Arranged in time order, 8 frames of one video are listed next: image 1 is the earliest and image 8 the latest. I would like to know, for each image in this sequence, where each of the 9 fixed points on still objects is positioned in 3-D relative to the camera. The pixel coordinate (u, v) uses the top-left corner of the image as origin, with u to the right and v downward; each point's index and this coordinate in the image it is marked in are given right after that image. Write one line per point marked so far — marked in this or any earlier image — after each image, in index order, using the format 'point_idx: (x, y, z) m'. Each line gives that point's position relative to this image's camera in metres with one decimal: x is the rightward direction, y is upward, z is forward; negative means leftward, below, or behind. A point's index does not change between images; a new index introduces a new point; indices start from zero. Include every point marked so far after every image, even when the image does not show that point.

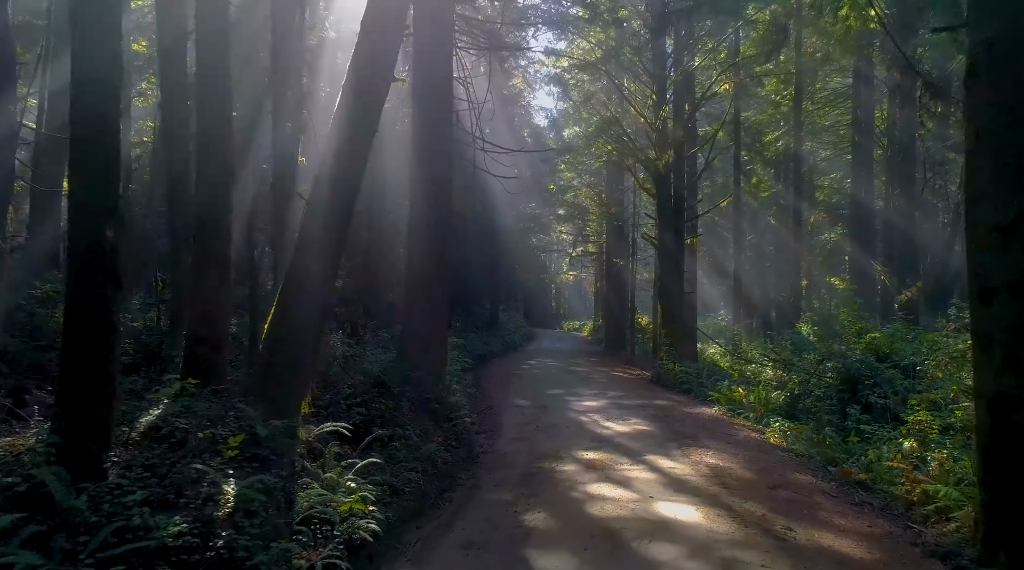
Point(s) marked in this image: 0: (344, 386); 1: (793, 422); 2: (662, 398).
0: (-2.2, -1.3, +9.4) m
1: (+4.8, -2.3, +12.2) m
2: (+3.1, -2.3, +14.9) m
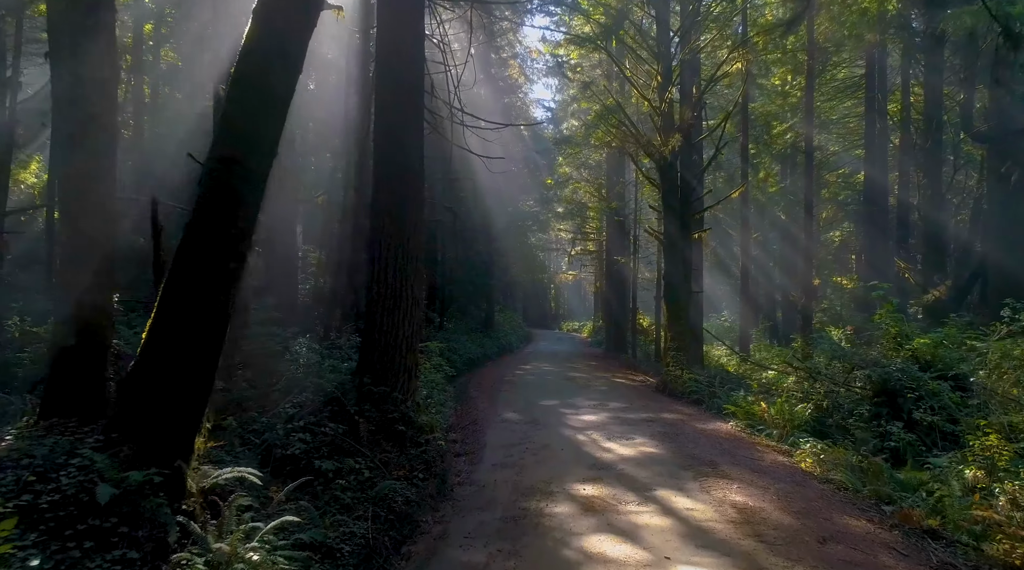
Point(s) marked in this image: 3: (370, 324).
0: (-2.5, -1.3, +7.7) m
1: (+4.6, -2.3, +10.5) m
2: (+2.9, -2.3, +13.2) m
3: (-1.7, -0.5, +8.8) m
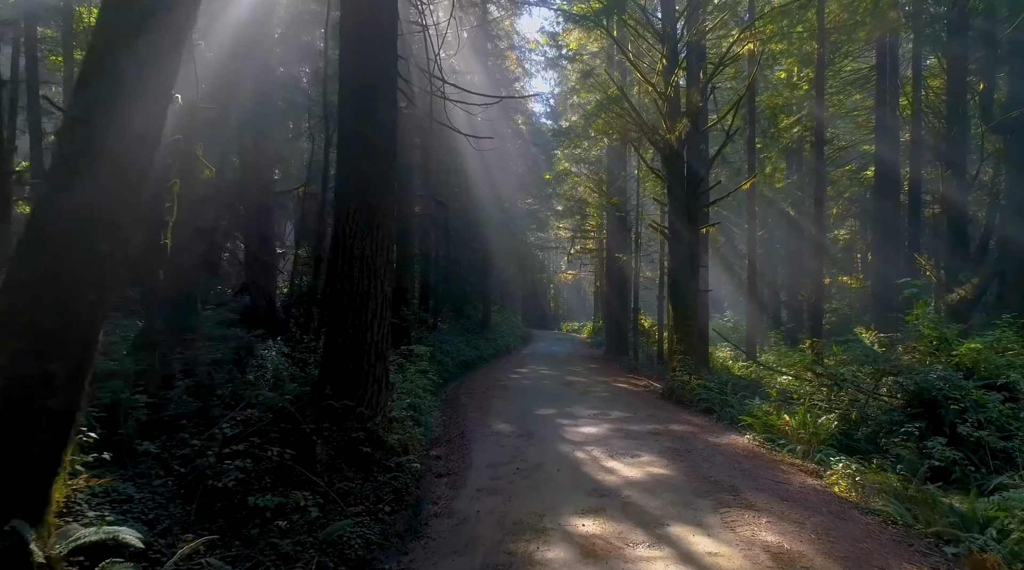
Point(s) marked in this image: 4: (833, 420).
0: (-2.6, -1.2, +6.4) m
1: (+4.4, -2.3, +9.2) m
2: (+2.8, -2.3, +11.9) m
3: (-1.9, -0.4, +7.5) m
4: (+4.6, -2.0, +10.4) m
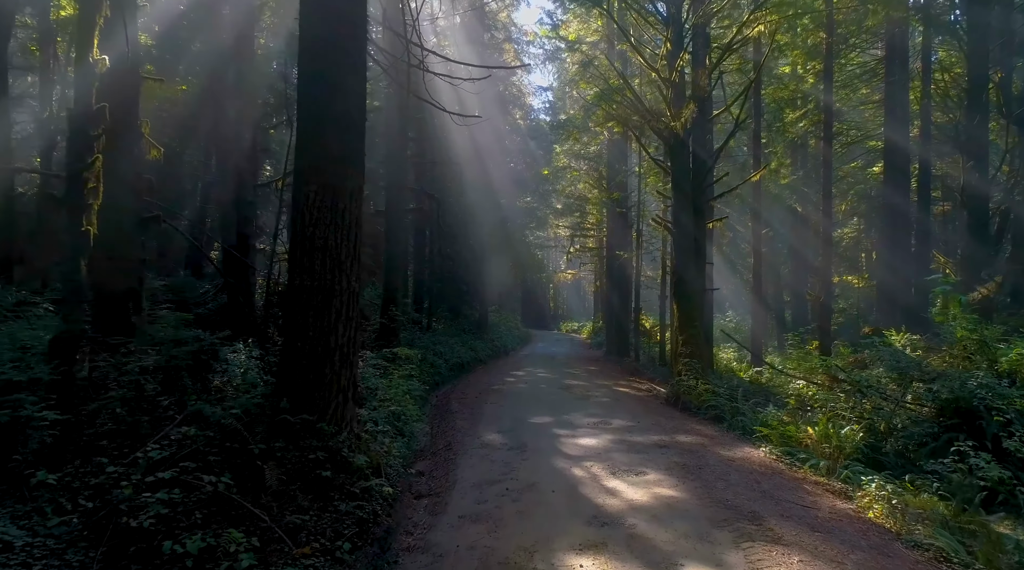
0: (-2.7, -1.2, +5.4) m
1: (+4.3, -2.2, +8.2) m
2: (+2.6, -2.2, +10.9) m
3: (-2.0, -0.4, +6.5) m
4: (+4.5, -1.9, +9.4) m
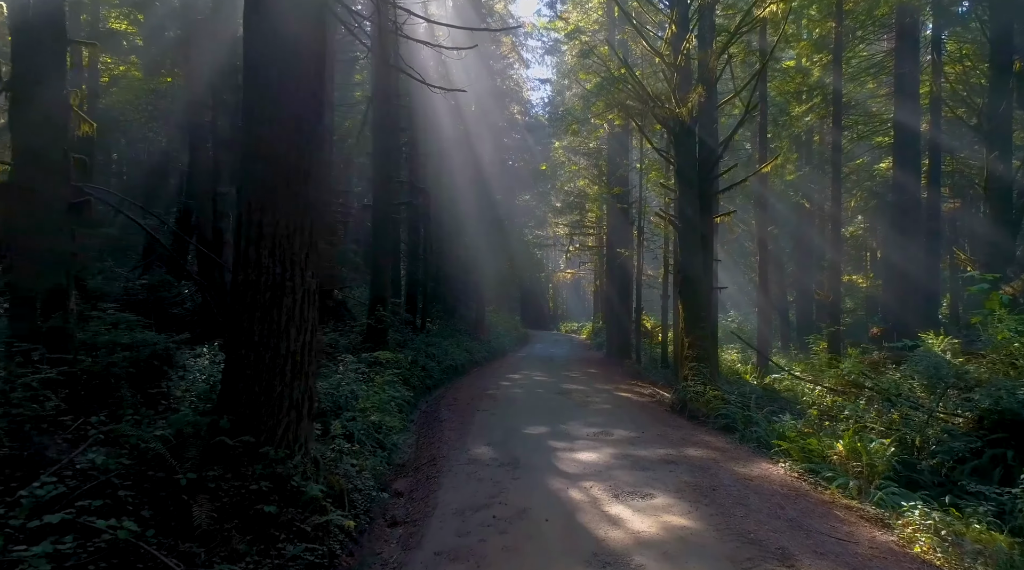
0: (-2.8, -1.2, +4.4) m
1: (+4.2, -2.2, +7.2) m
2: (+2.5, -2.2, +9.9) m
3: (-2.1, -0.3, +5.5) m
4: (+4.4, -1.9, +8.4) m
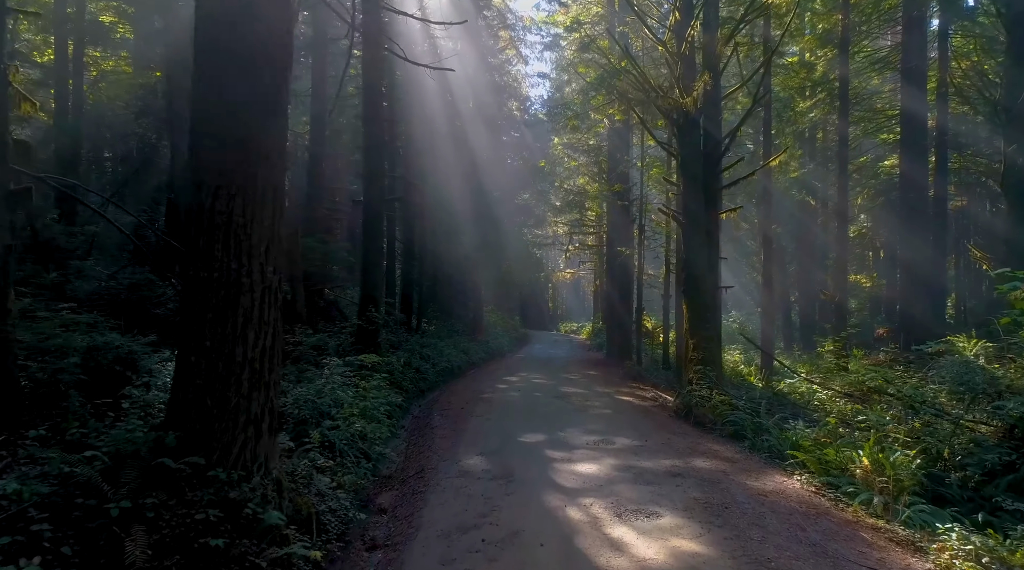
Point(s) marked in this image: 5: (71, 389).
0: (-2.9, -1.2, +3.8) m
1: (+4.1, -2.2, +6.5) m
2: (+2.5, -2.2, +9.2) m
3: (-2.2, -0.3, +4.8) m
4: (+4.3, -1.9, +7.7) m
5: (-4.0, -0.9, +6.5) m
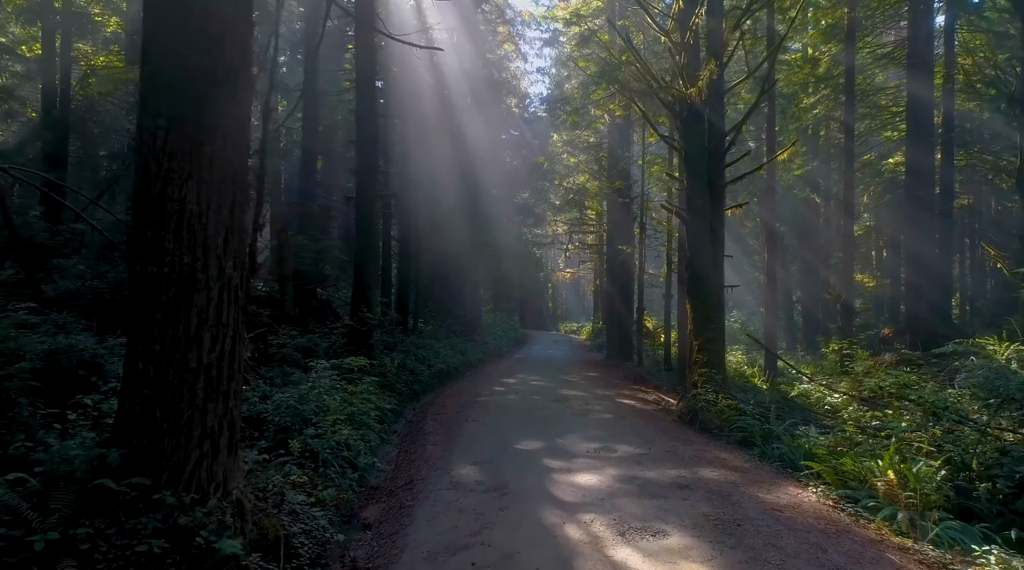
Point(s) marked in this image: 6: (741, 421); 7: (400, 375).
0: (-2.9, -1.1, +3.2) m
1: (+4.1, -2.1, +6.0) m
2: (+2.4, -2.1, +8.7) m
3: (-2.2, -0.3, +4.3) m
4: (+4.3, -1.9, +7.2) m
5: (-4.1, -0.9, +6.0) m
6: (+3.2, -1.9, +10.2) m
7: (-2.3, -1.9, +14.9) m
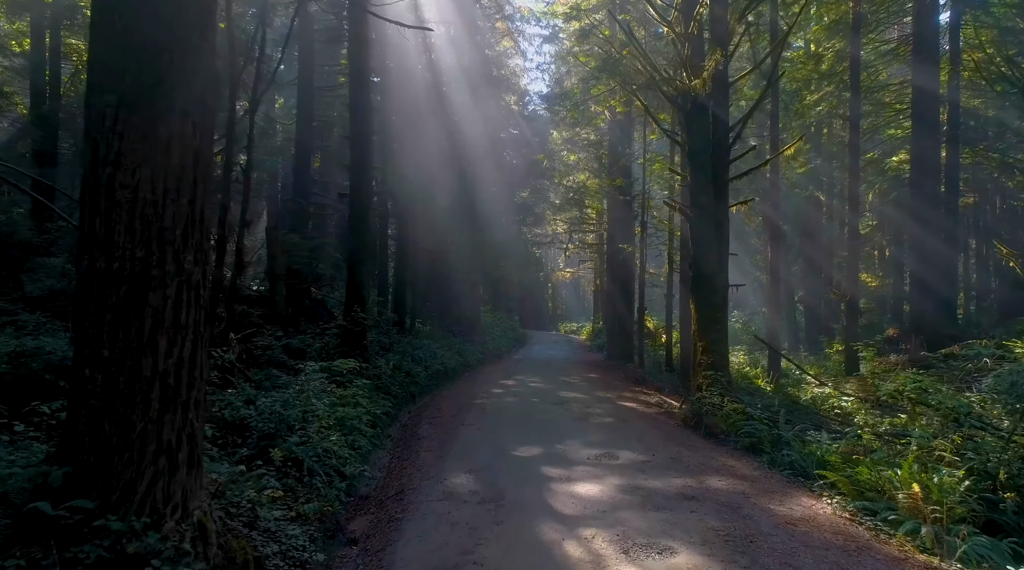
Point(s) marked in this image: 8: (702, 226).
0: (-3.0, -1.1, +2.8) m
1: (+4.0, -2.1, +5.5) m
2: (+2.4, -2.1, +8.2) m
3: (-2.3, -0.3, +3.9) m
4: (+4.2, -1.8, +6.7) m
5: (-4.1, -0.9, +5.5) m
6: (+3.2, -1.9, +9.7) m
7: (-2.4, -1.9, +14.5) m
8: (+3.4, +1.1, +12.7) m
